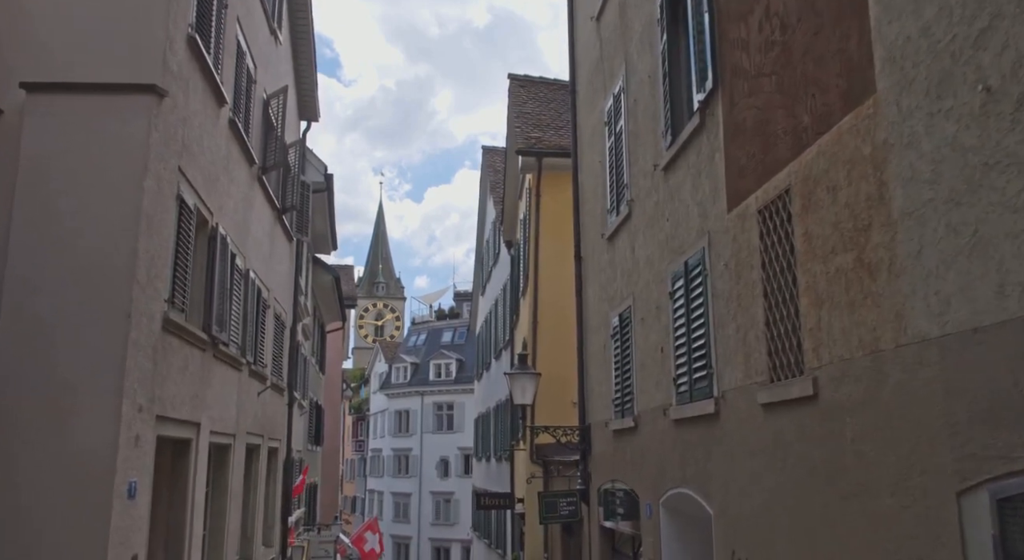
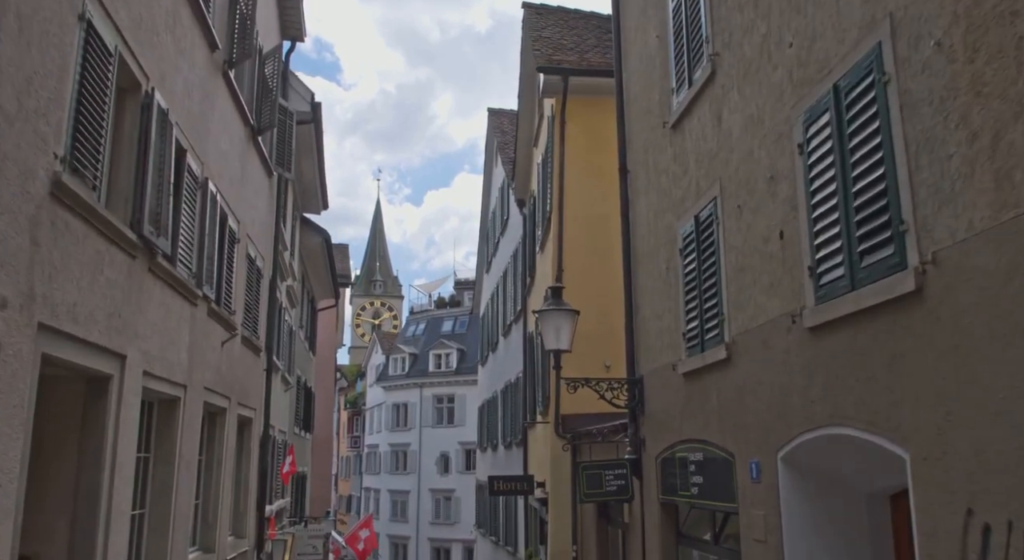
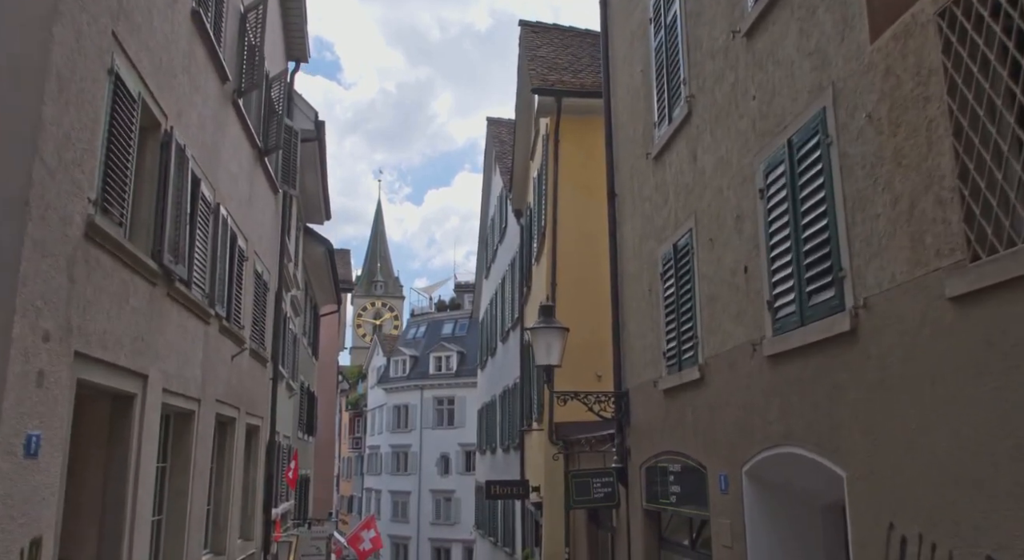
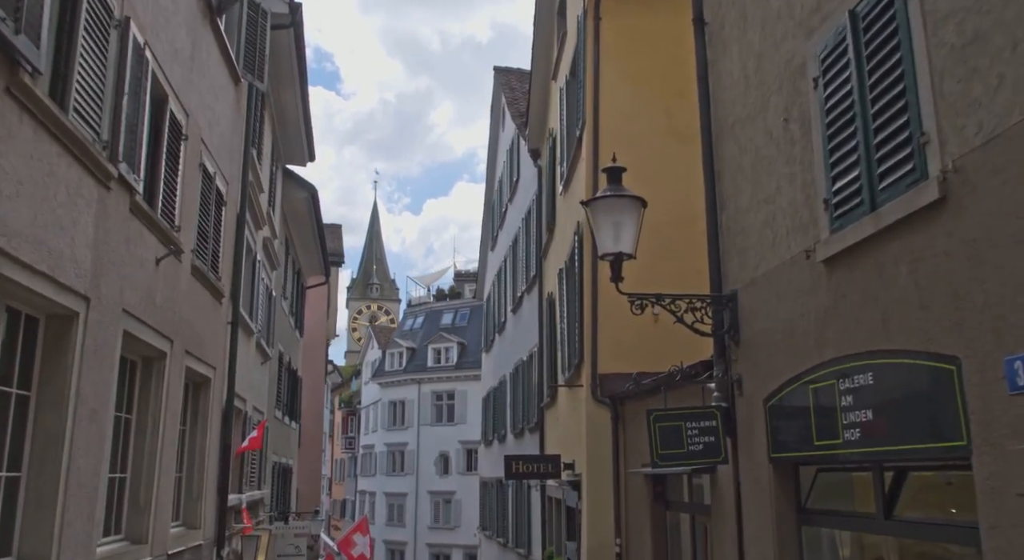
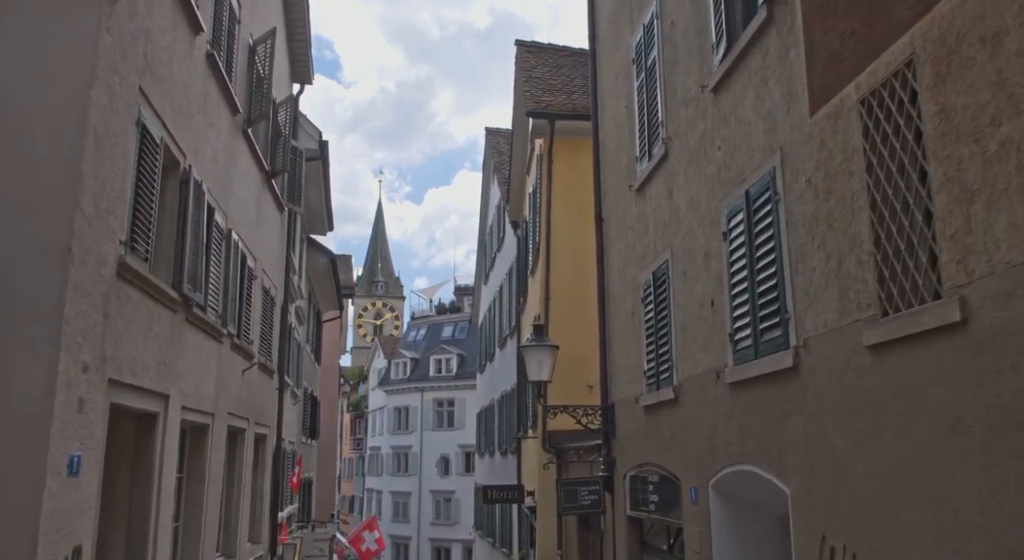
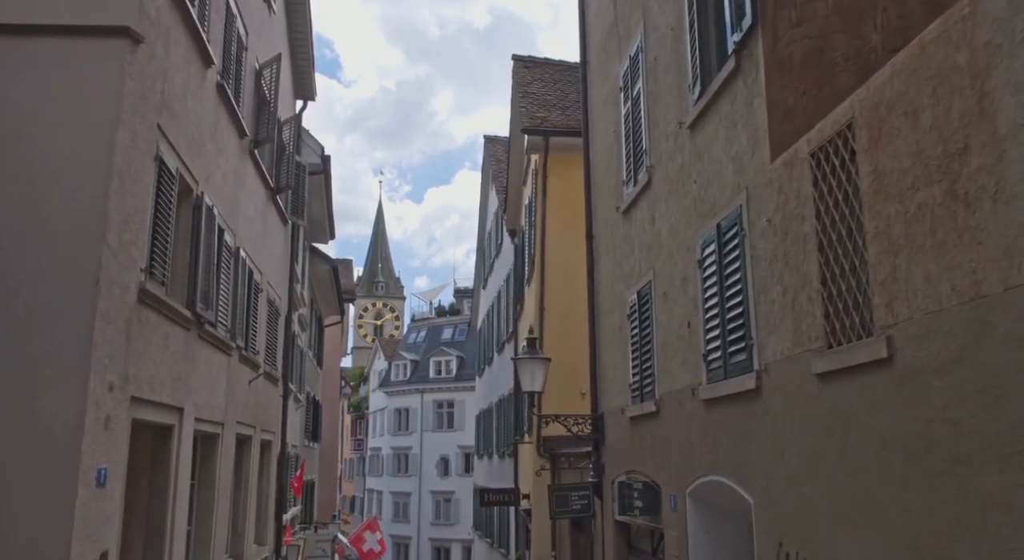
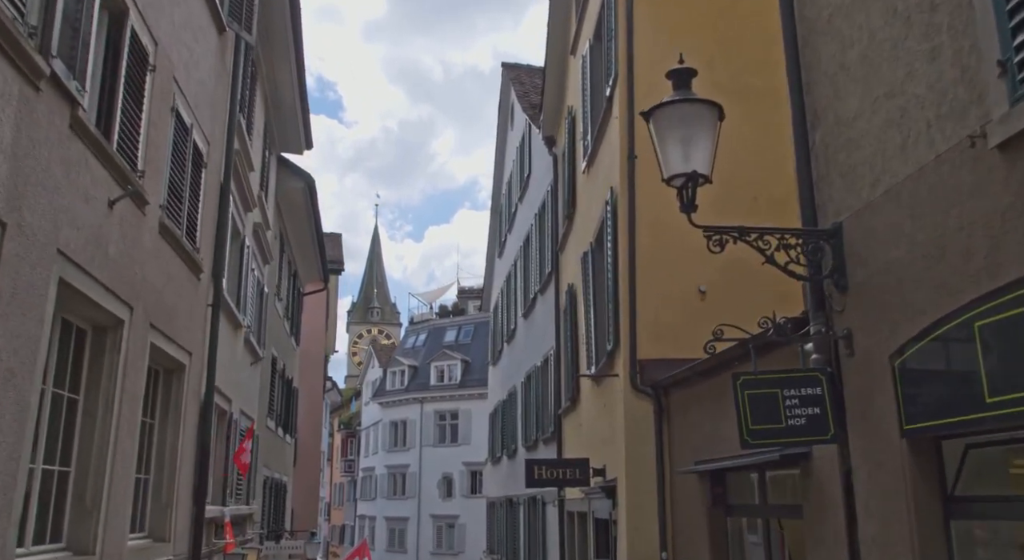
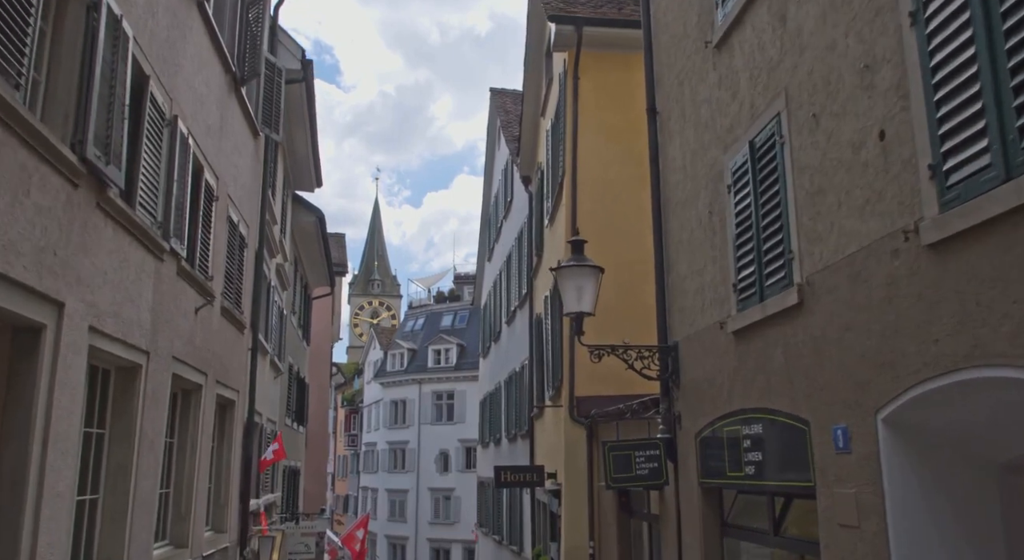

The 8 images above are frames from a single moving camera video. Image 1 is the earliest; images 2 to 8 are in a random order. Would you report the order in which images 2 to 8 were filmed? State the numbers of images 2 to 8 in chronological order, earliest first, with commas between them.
6, 5, 3, 2, 8, 4, 7
